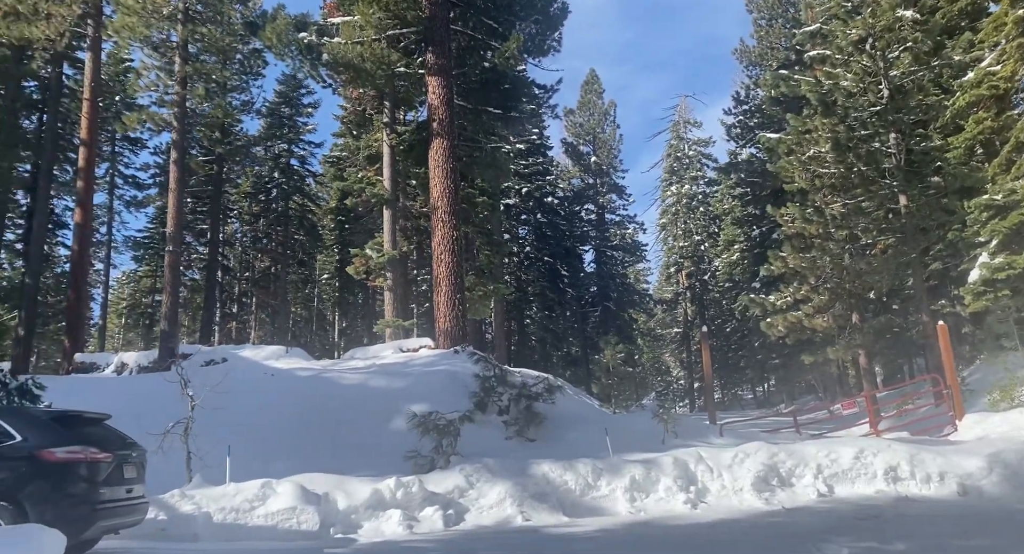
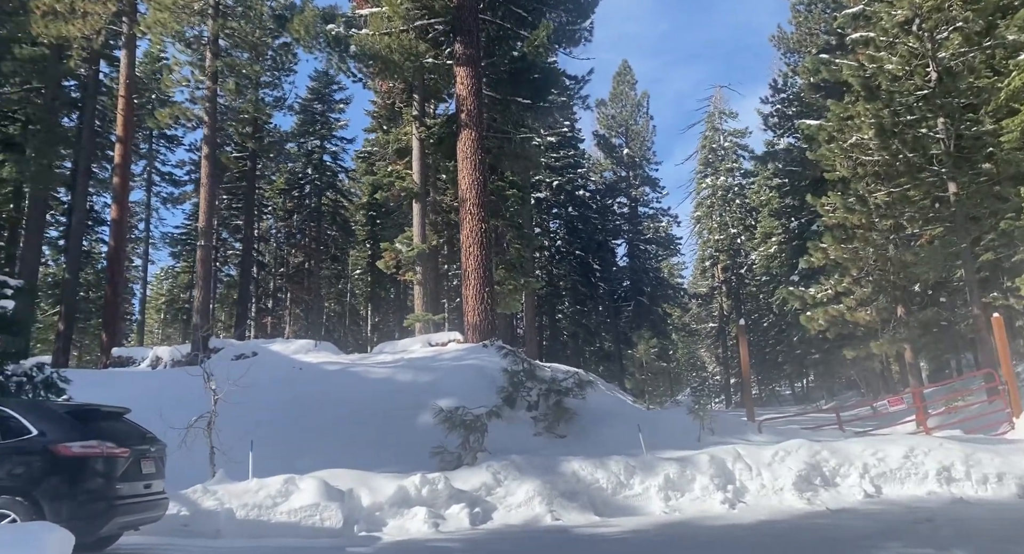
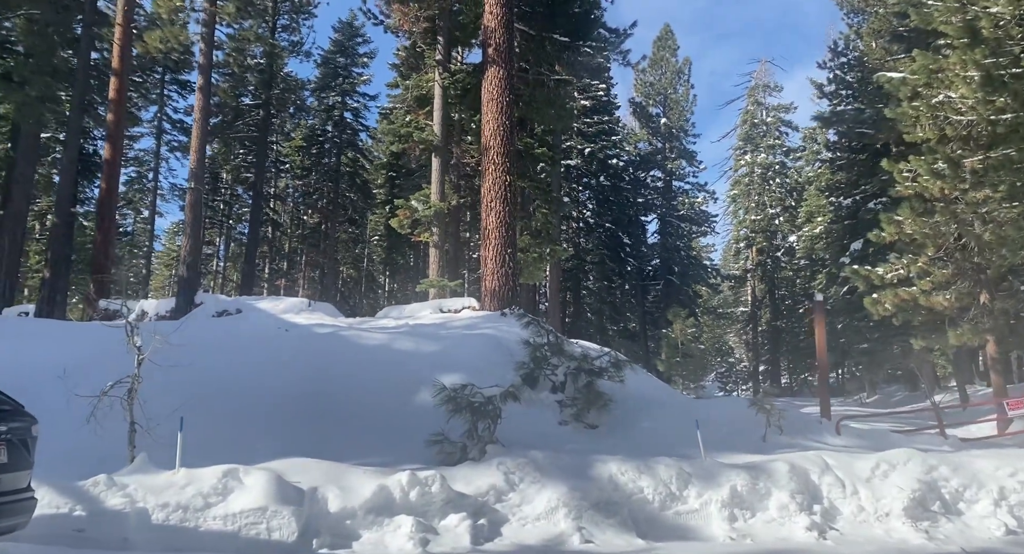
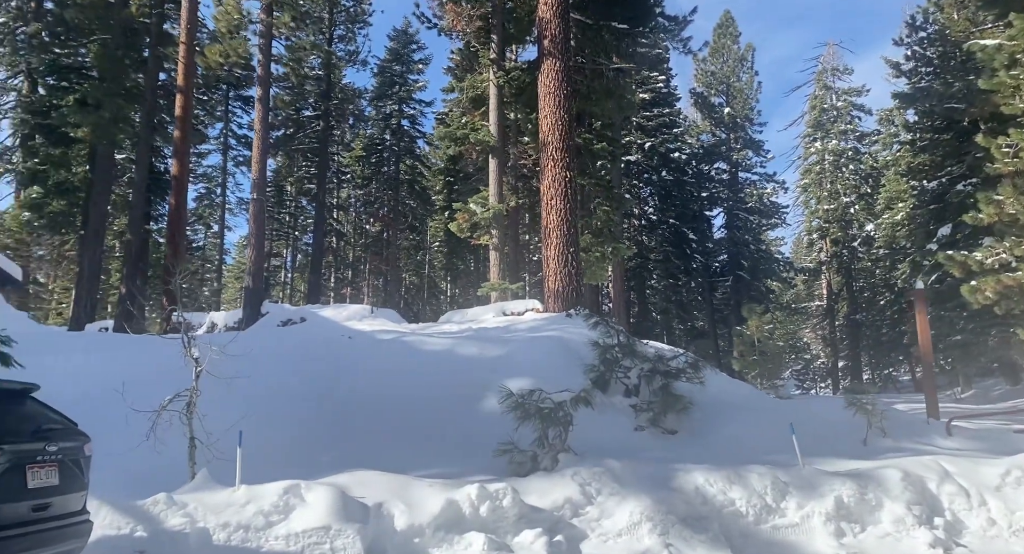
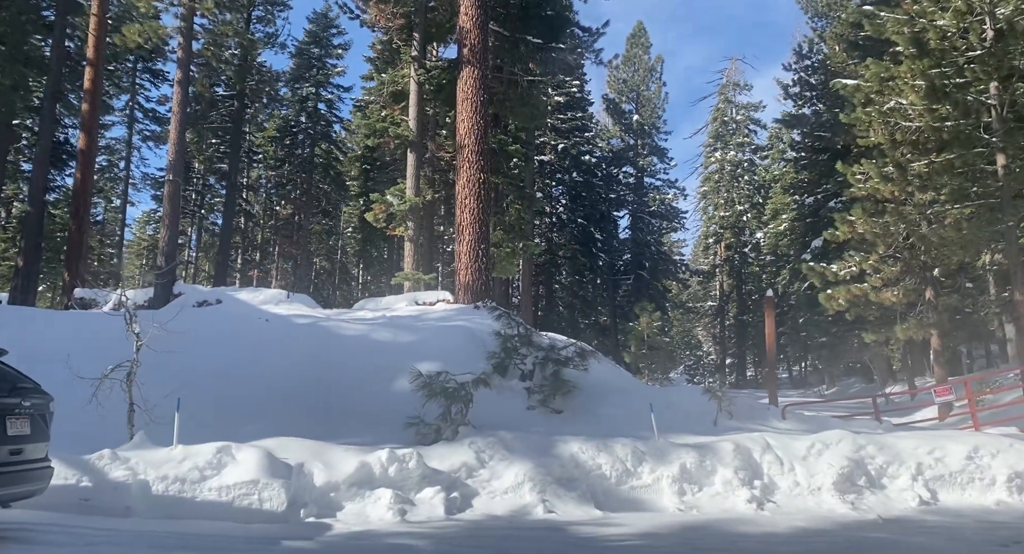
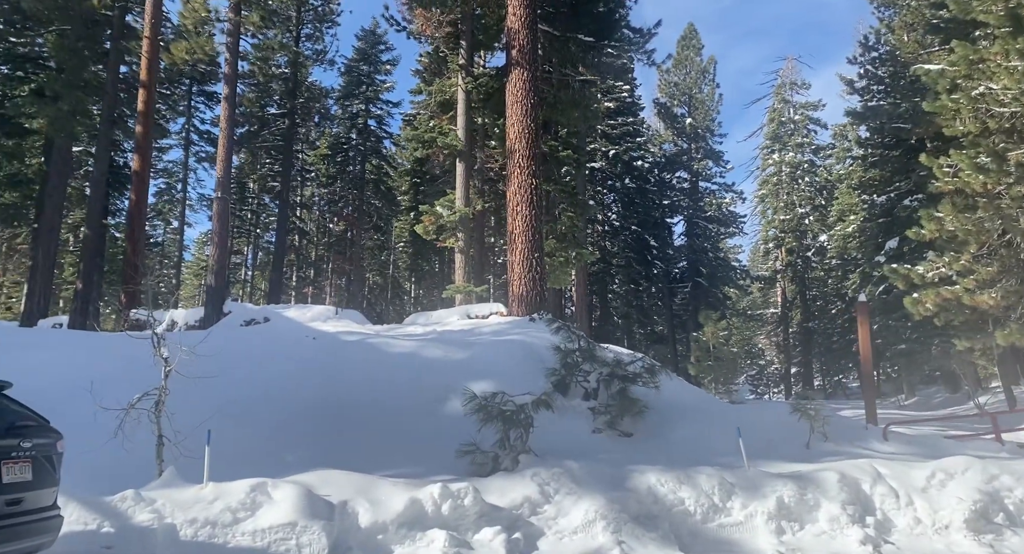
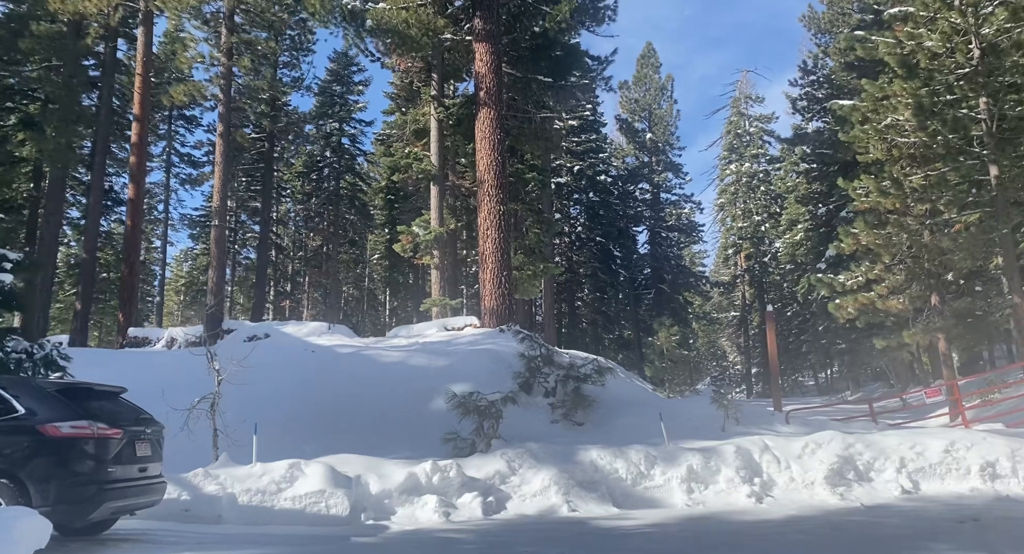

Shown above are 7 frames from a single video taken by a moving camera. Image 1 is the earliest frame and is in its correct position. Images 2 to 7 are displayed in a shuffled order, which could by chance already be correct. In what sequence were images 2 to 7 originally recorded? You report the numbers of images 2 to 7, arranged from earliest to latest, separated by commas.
2, 7, 5, 3, 6, 4
